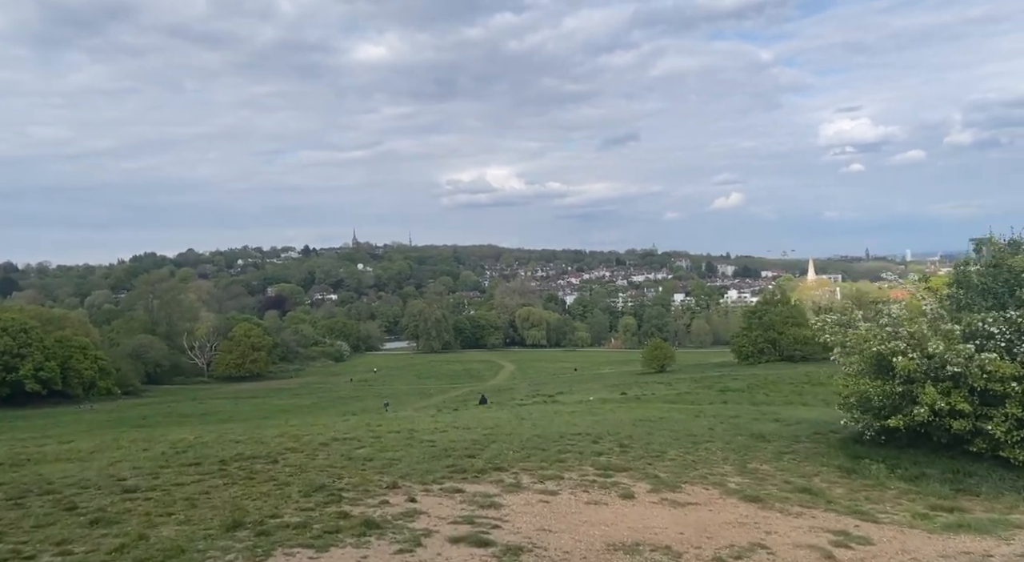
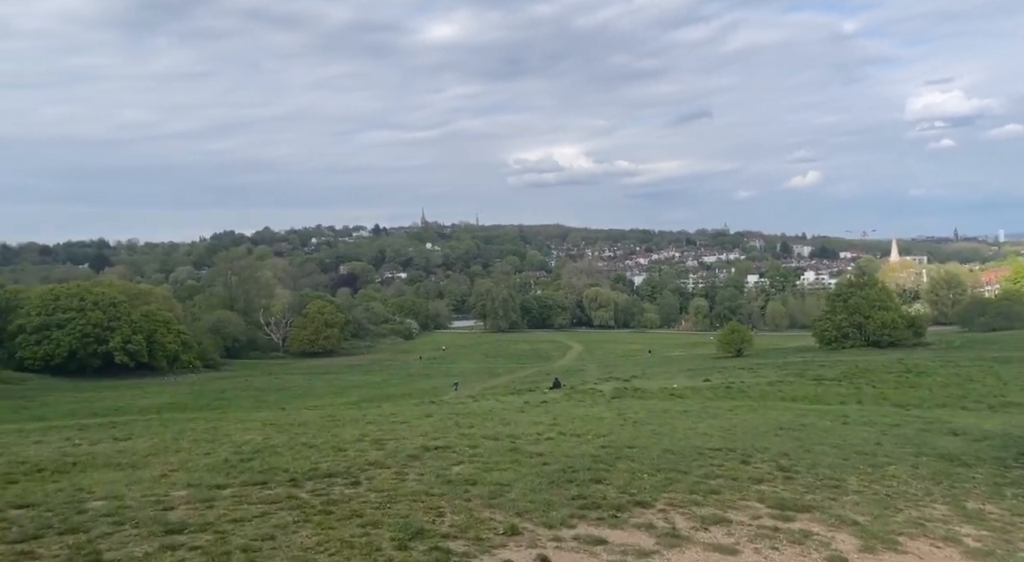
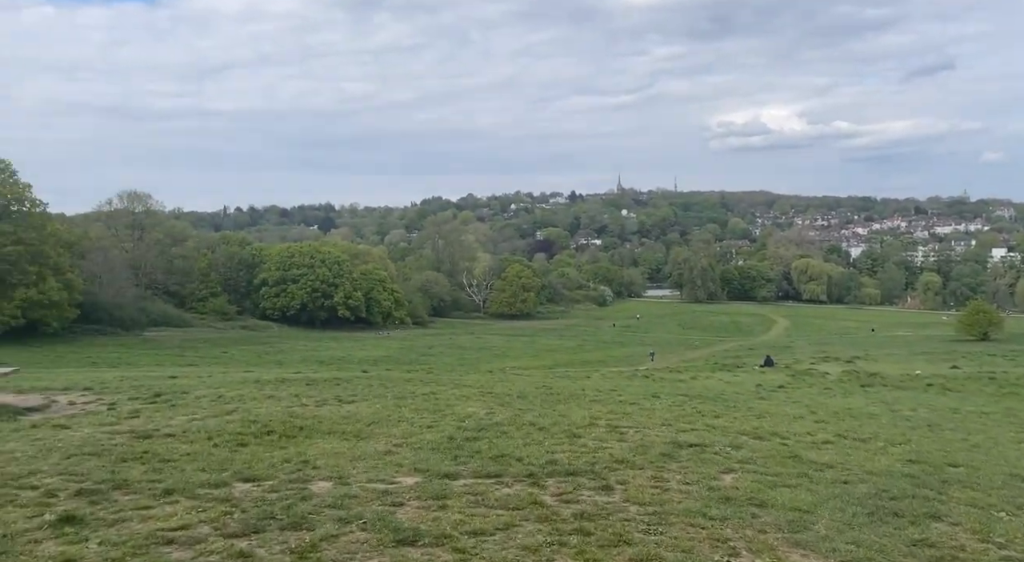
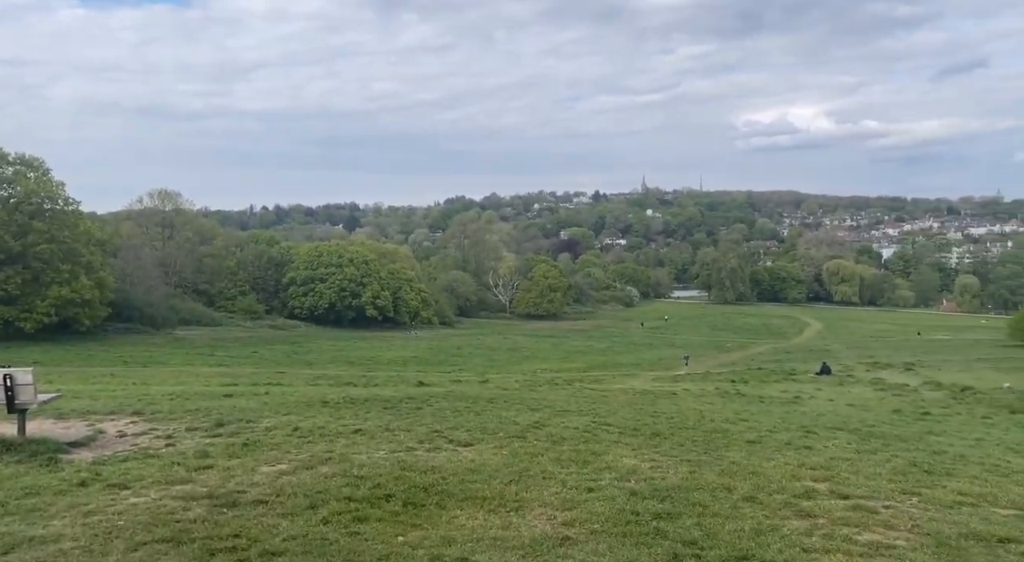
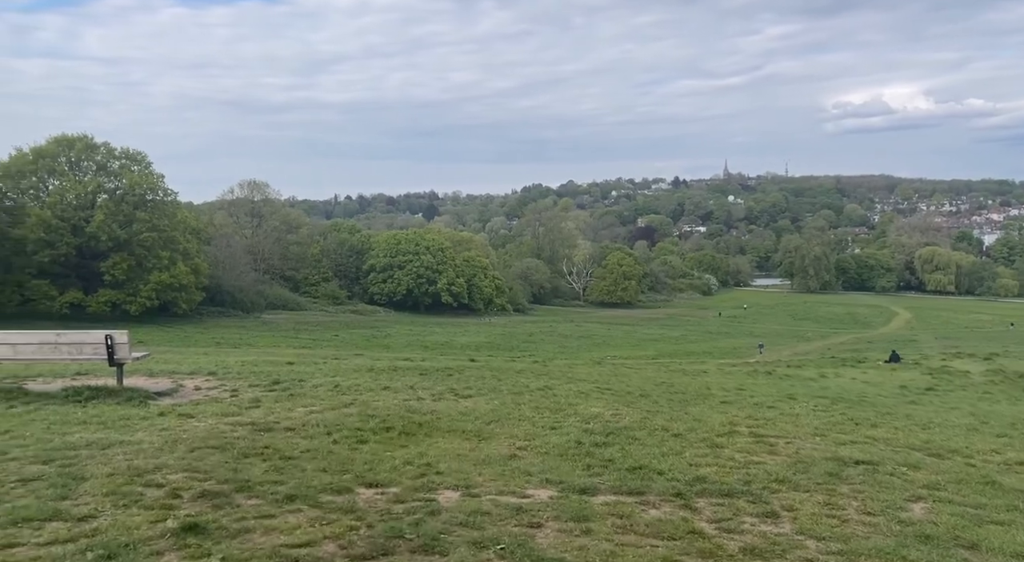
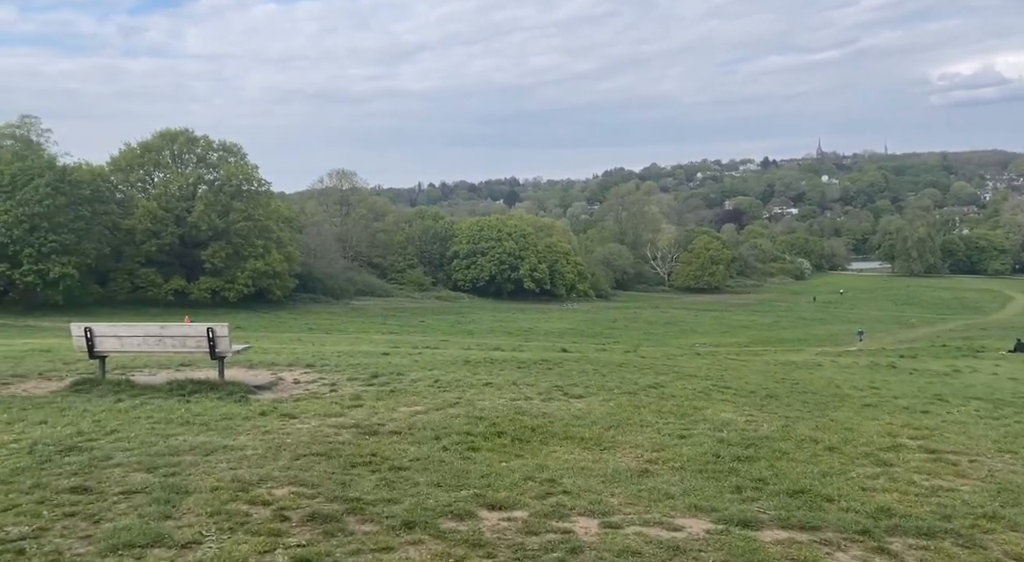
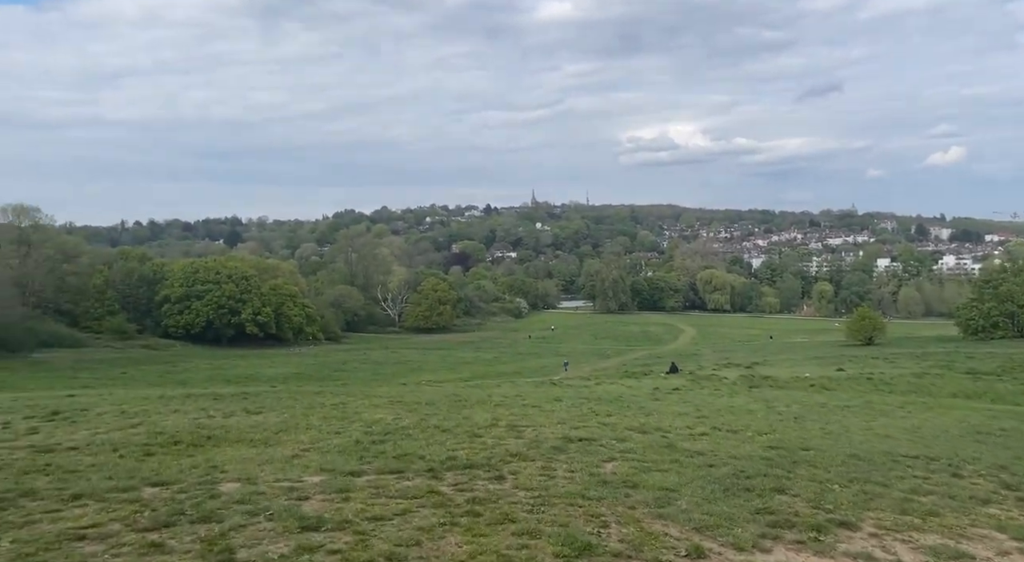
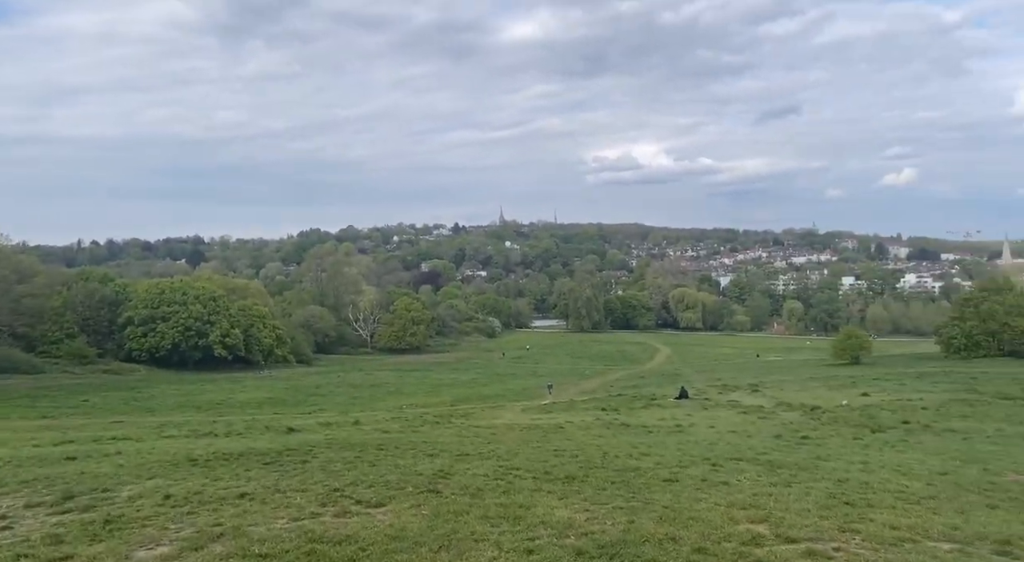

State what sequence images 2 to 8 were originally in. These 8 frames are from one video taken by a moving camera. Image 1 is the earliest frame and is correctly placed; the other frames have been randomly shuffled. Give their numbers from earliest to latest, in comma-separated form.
2, 7, 3, 5, 6, 4, 8
